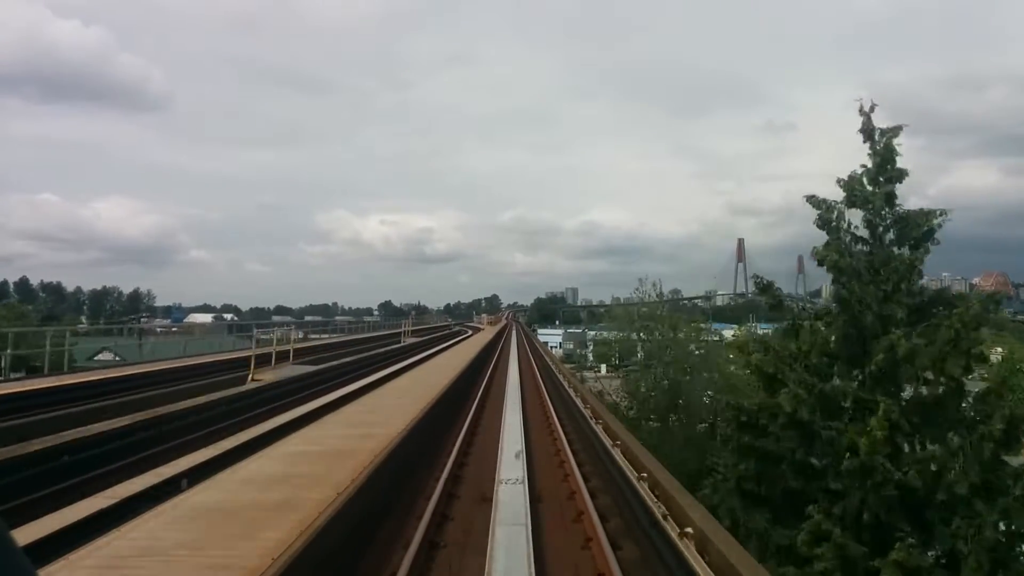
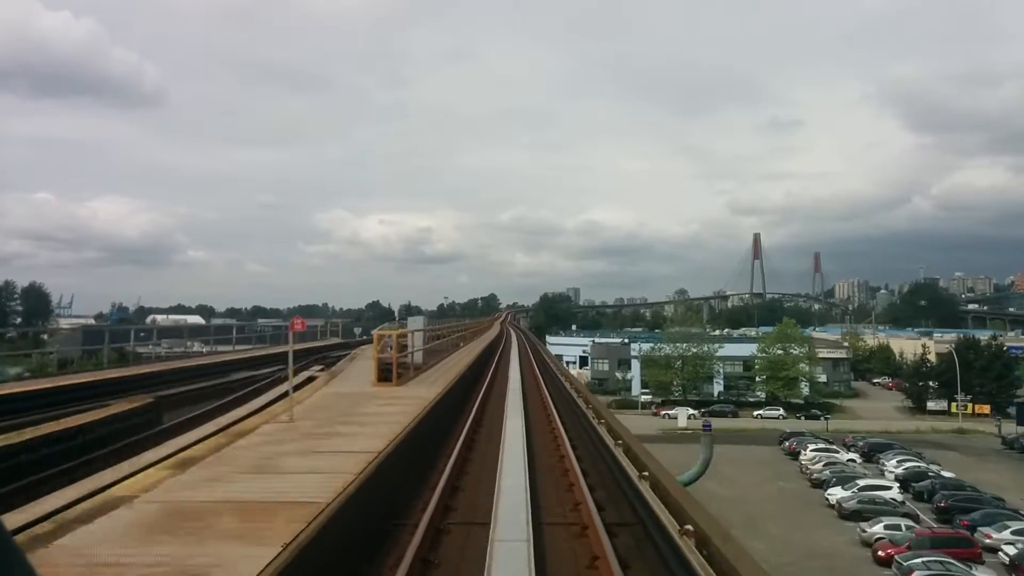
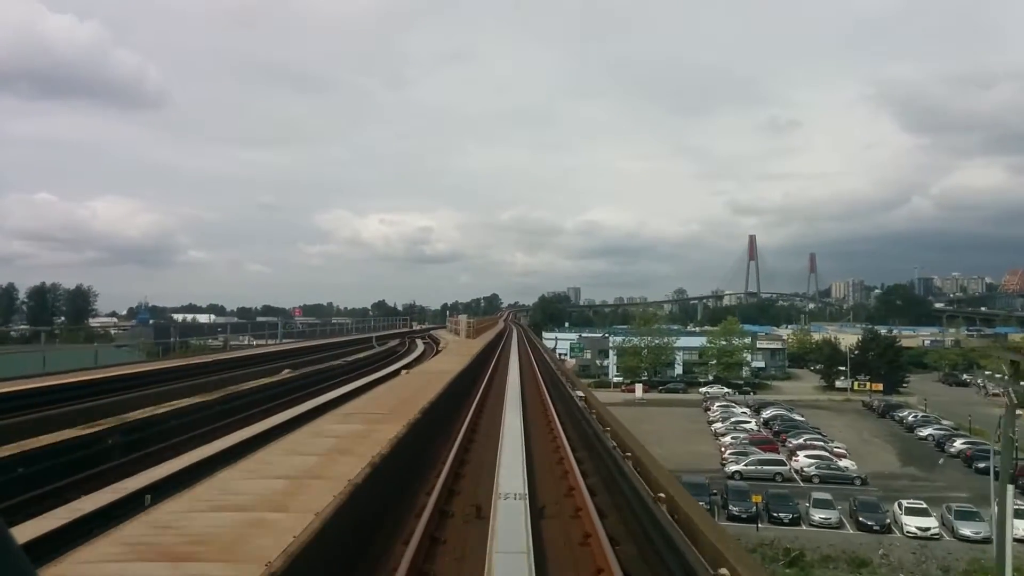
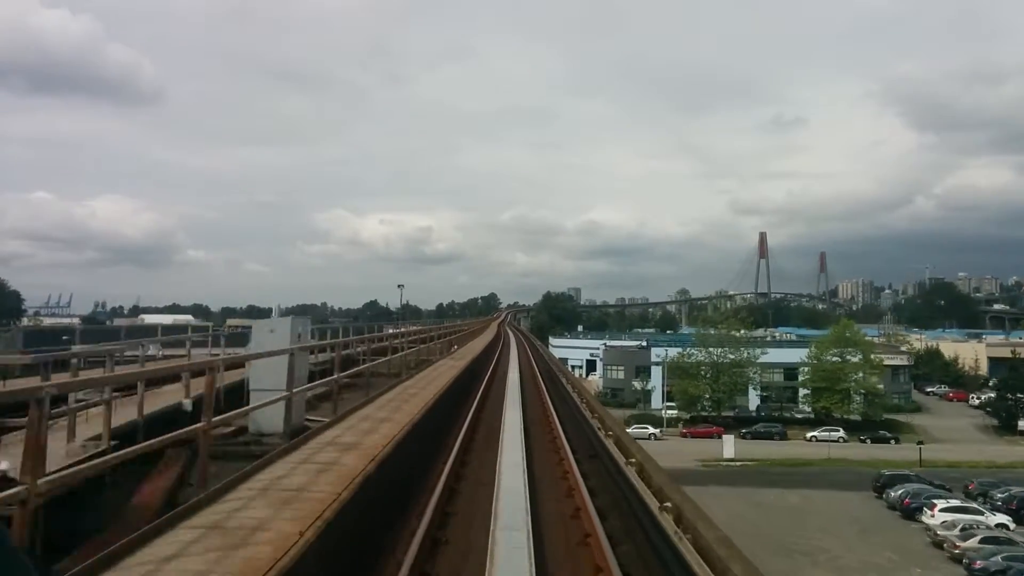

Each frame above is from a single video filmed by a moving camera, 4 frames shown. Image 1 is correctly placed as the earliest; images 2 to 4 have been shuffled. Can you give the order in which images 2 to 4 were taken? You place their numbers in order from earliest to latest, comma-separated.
3, 2, 4
